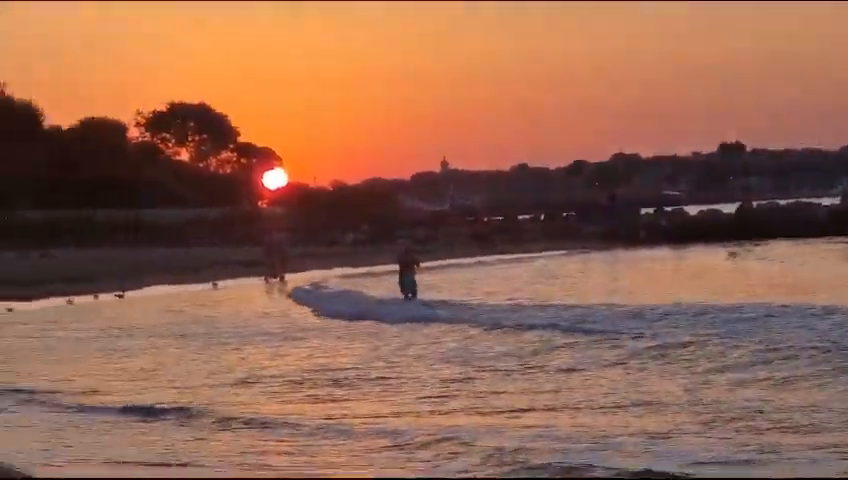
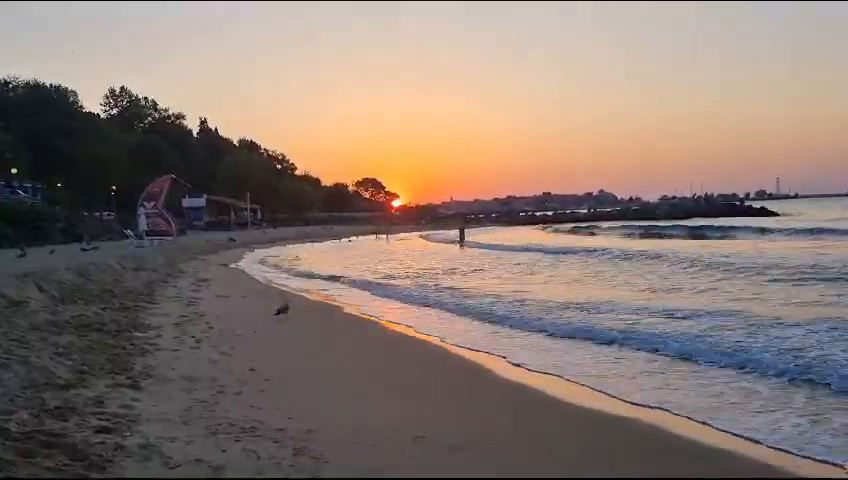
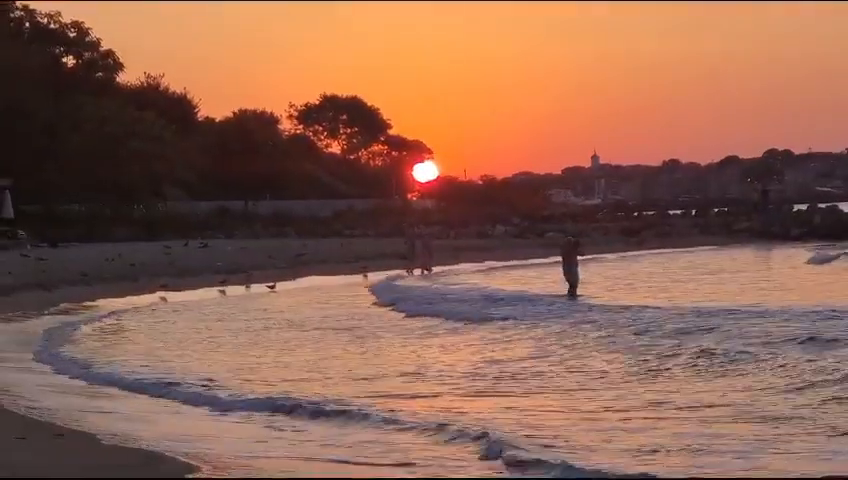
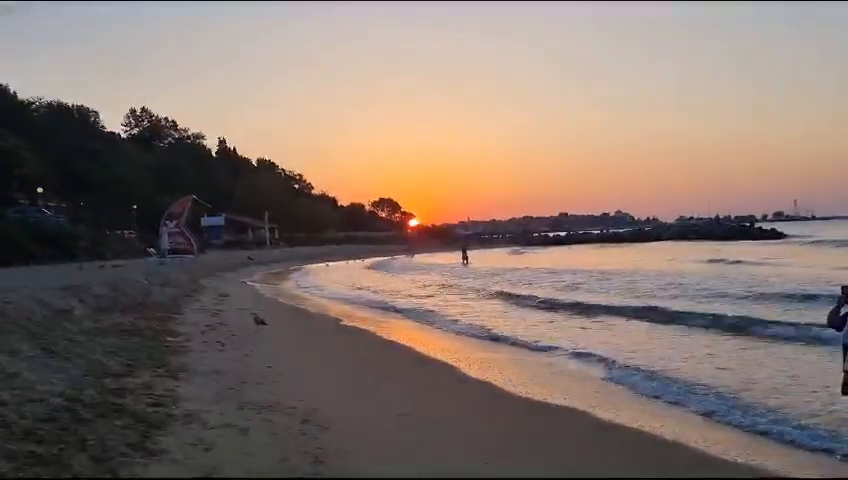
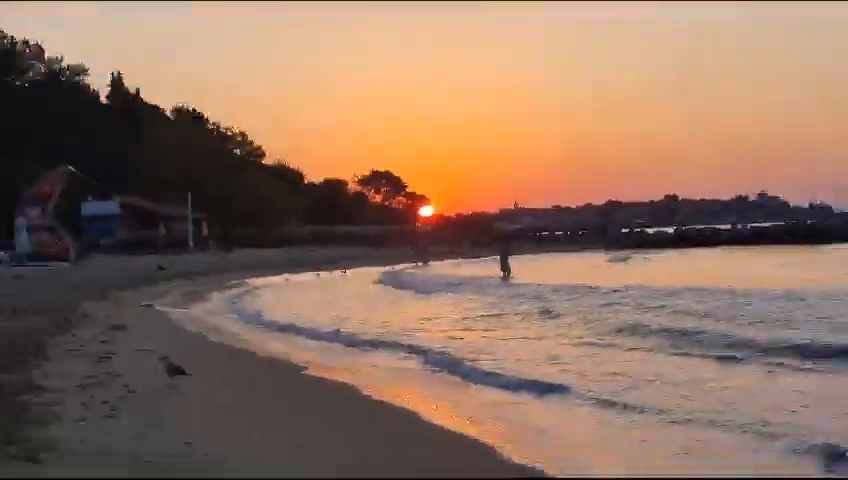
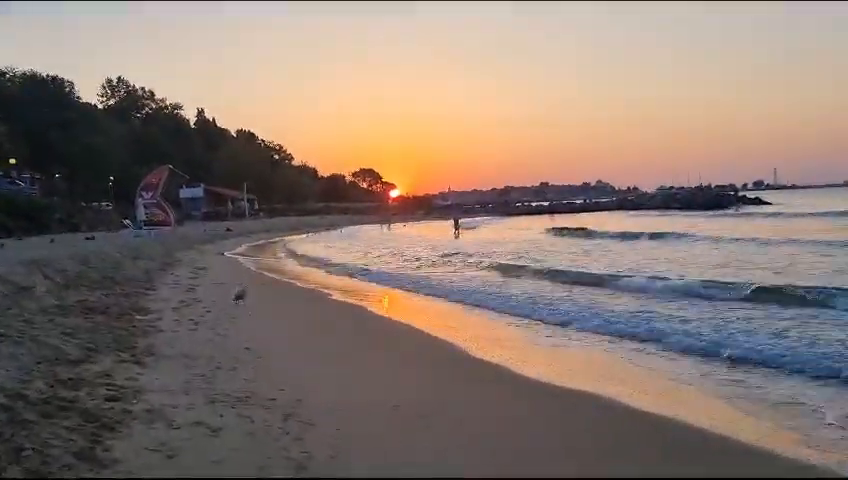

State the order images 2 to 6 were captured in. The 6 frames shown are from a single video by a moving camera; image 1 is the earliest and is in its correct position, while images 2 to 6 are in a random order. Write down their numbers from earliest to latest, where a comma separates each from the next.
3, 5, 4, 6, 2
